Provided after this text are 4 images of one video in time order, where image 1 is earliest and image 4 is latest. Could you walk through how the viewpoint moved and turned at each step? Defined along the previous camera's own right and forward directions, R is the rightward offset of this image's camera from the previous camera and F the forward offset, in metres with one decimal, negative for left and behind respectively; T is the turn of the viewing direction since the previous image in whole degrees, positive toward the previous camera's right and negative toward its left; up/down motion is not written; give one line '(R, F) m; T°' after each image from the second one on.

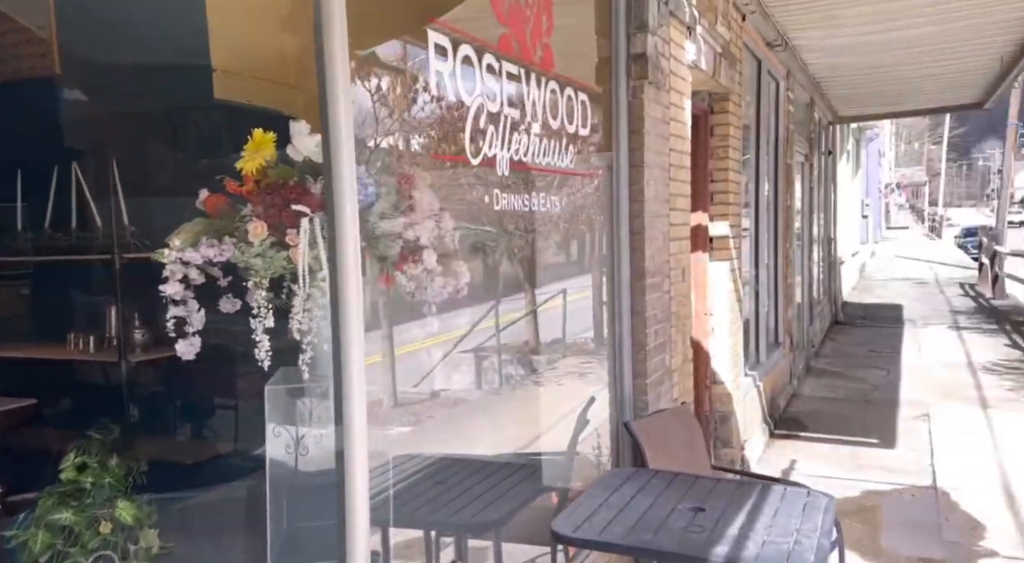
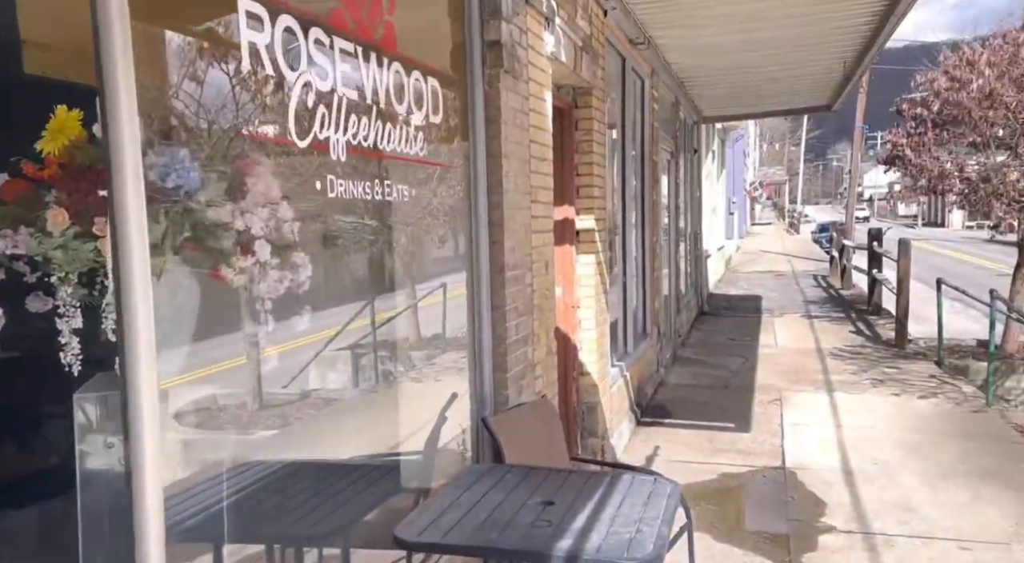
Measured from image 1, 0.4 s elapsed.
(+0.1, +0.1) m; +9°
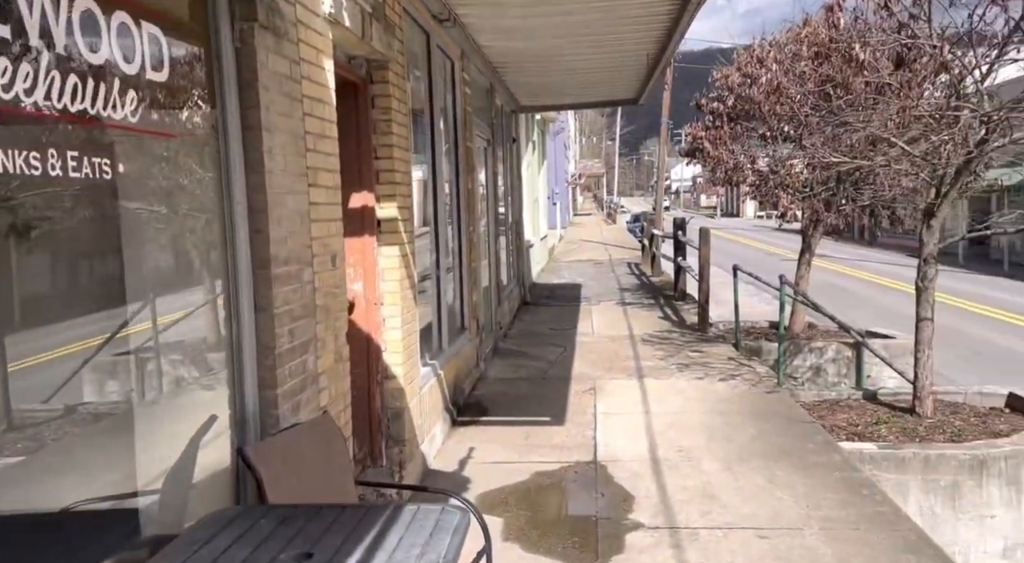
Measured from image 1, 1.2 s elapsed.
(+0.2, +0.4) m; +12°
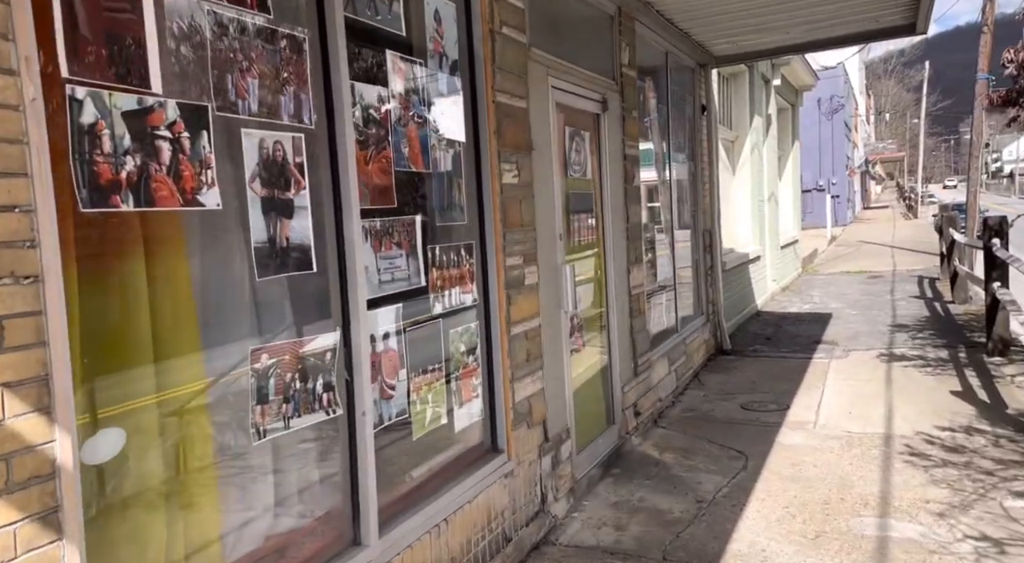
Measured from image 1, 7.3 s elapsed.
(+0.9, +3.8) m; -19°
